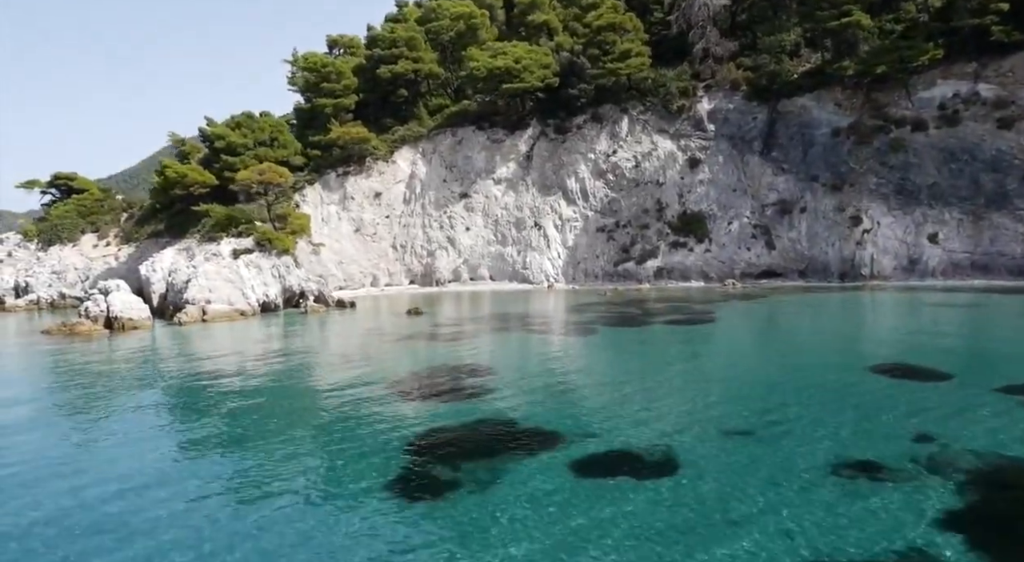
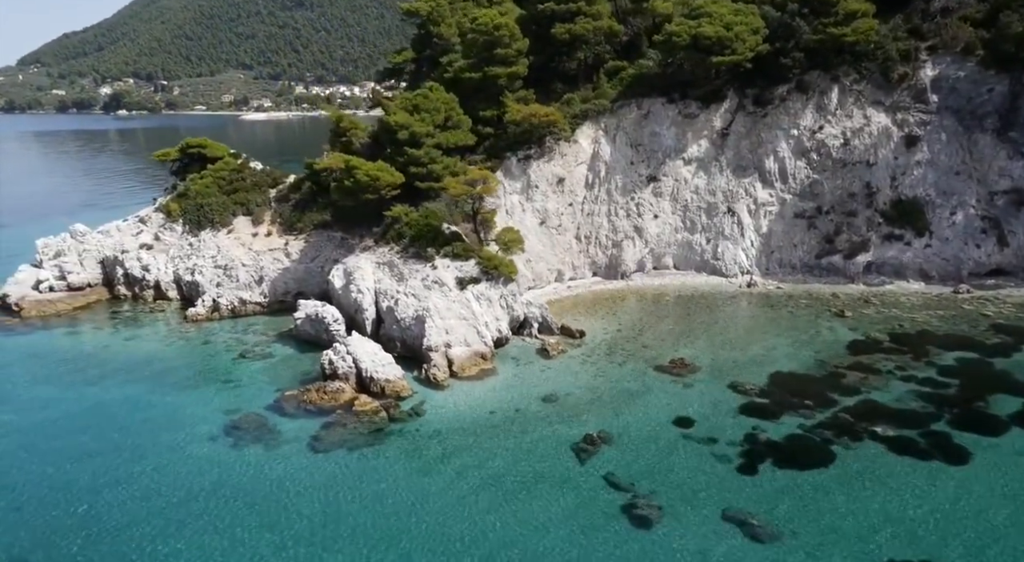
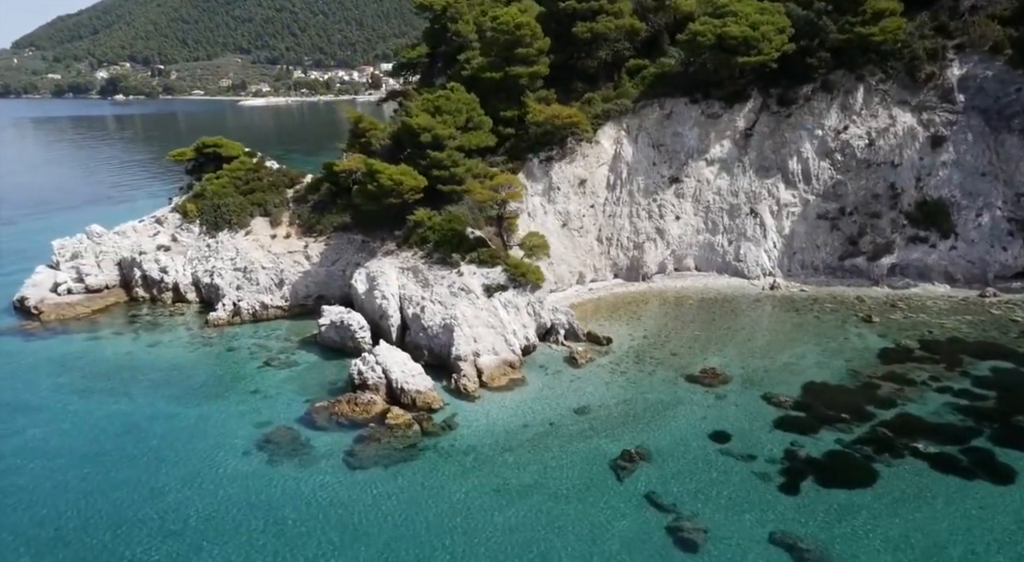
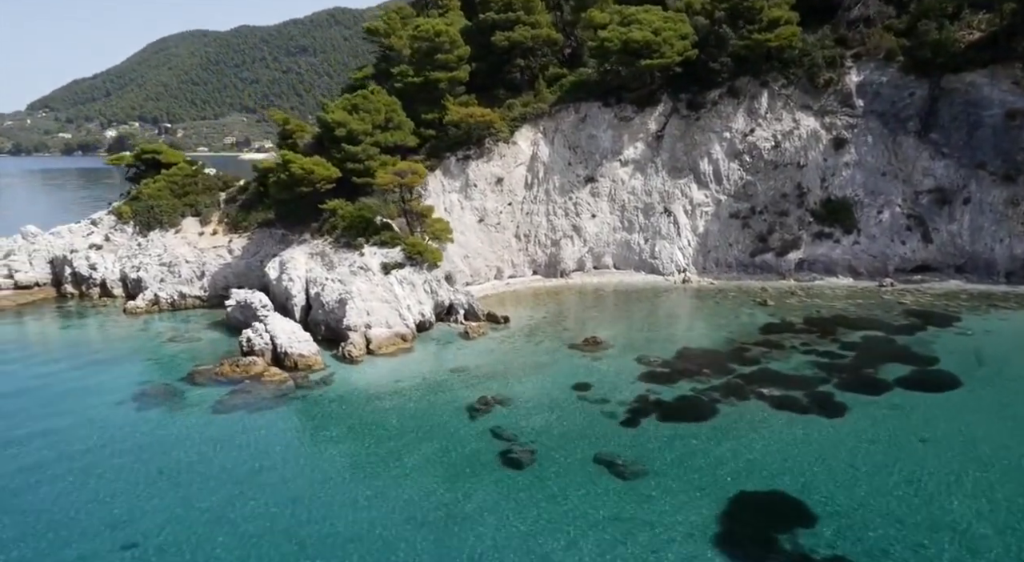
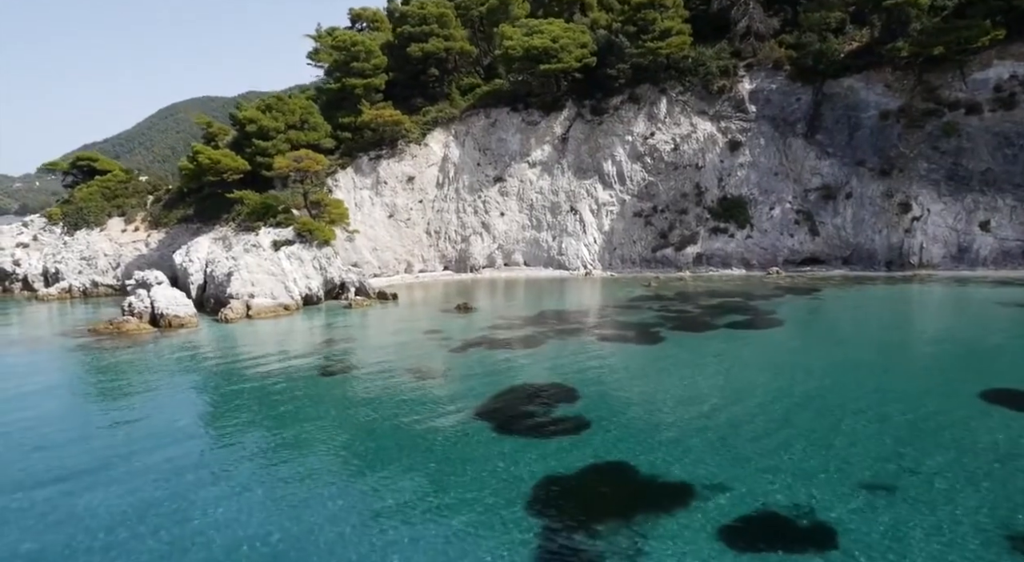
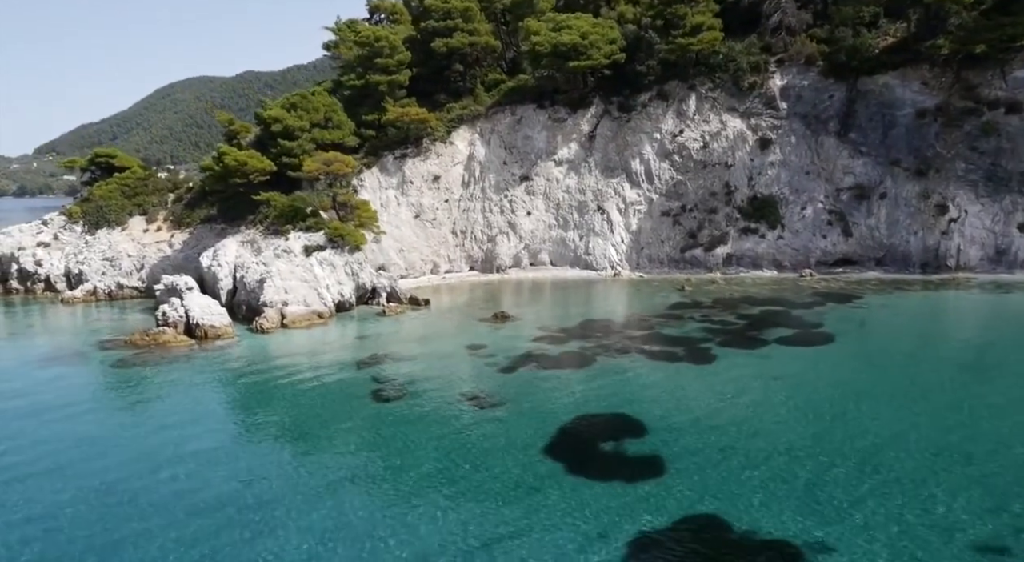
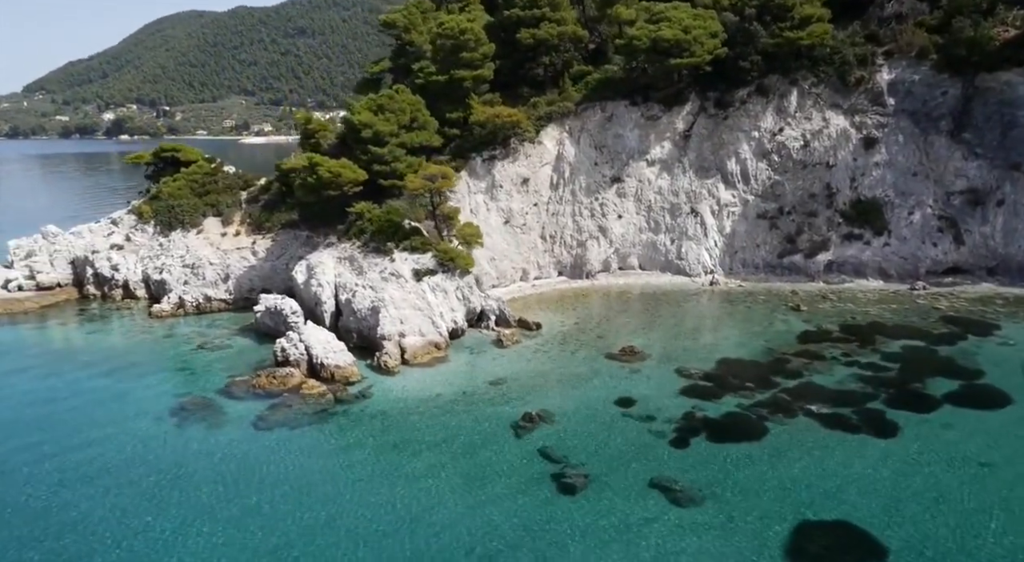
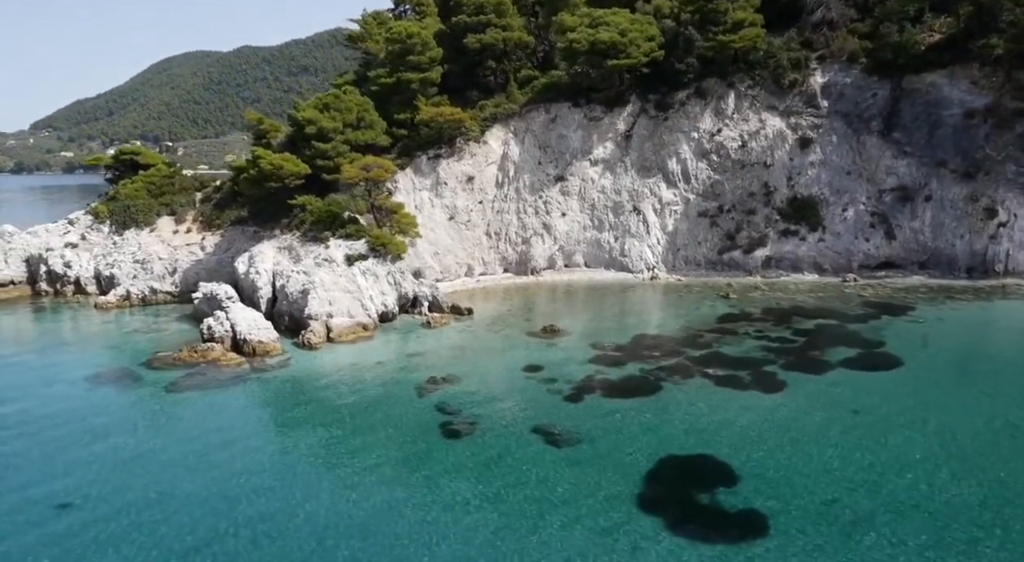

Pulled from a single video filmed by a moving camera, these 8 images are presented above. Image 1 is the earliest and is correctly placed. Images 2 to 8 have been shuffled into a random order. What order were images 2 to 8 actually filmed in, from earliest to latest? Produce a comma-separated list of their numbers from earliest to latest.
5, 6, 8, 4, 7, 2, 3
